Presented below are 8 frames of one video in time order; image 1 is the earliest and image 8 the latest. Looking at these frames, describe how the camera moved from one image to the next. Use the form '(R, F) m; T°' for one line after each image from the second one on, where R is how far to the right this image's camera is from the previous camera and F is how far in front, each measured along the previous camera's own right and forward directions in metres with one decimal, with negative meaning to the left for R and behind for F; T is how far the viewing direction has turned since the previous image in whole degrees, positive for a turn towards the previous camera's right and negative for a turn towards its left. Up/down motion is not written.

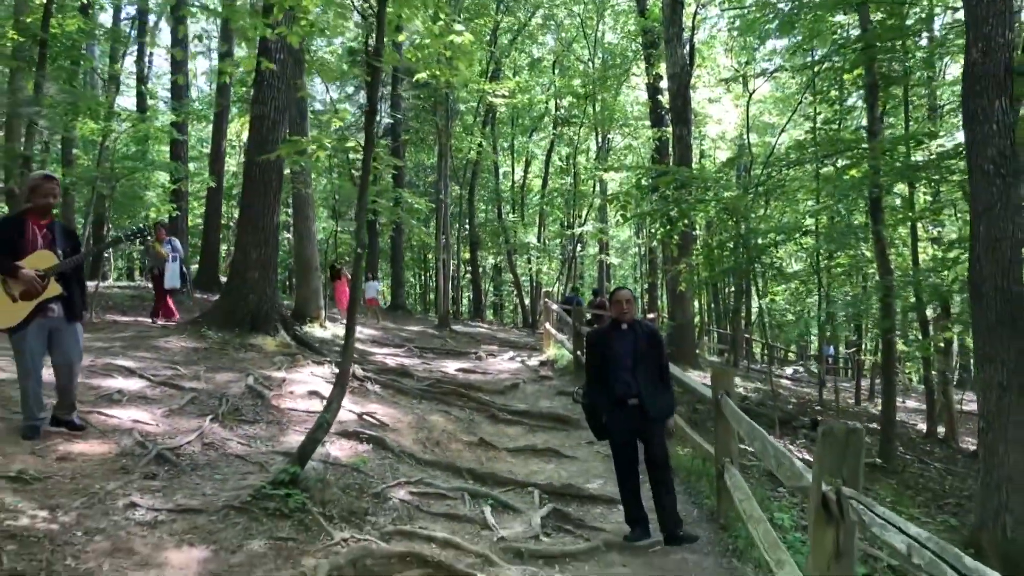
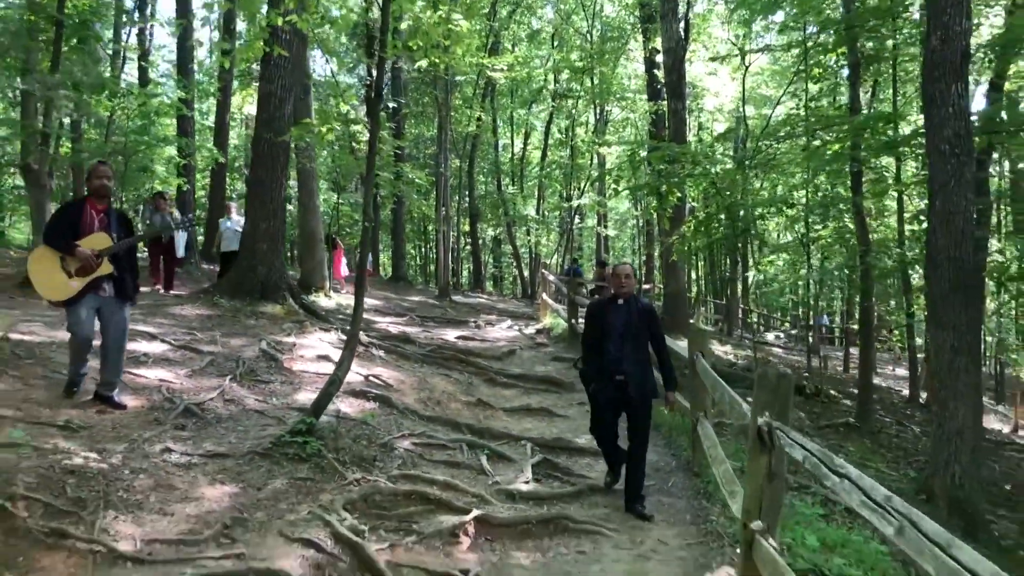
(+0.1, -0.5) m; 0°
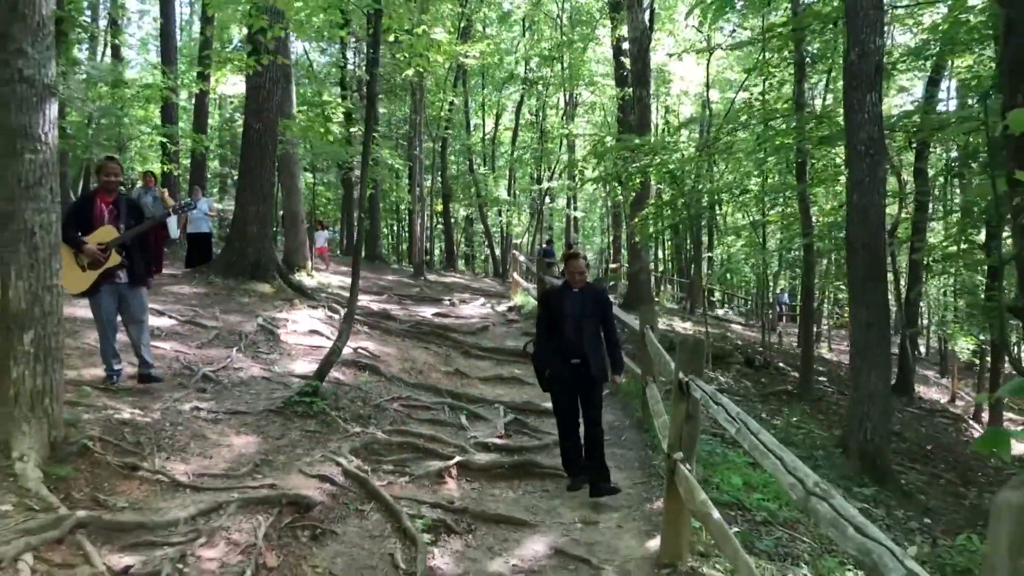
(0.0, -0.8) m; +2°
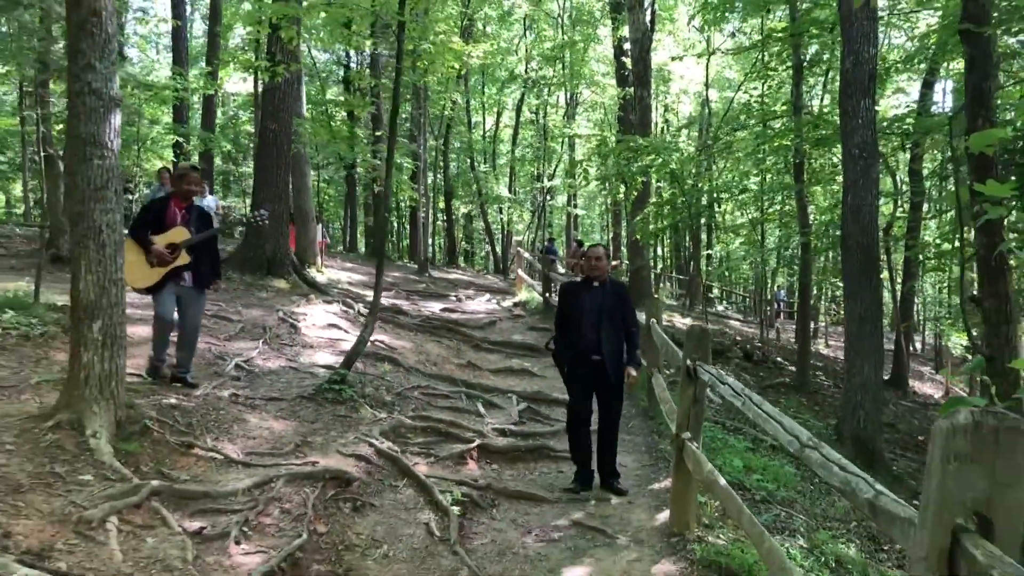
(-0.1, -0.4) m; 0°
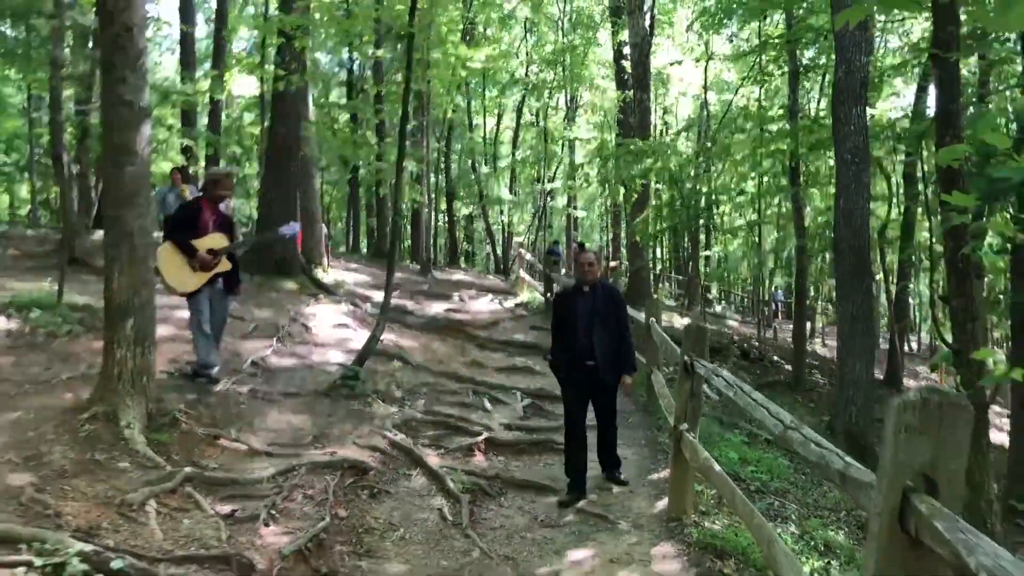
(0.0, -0.3) m; 0°
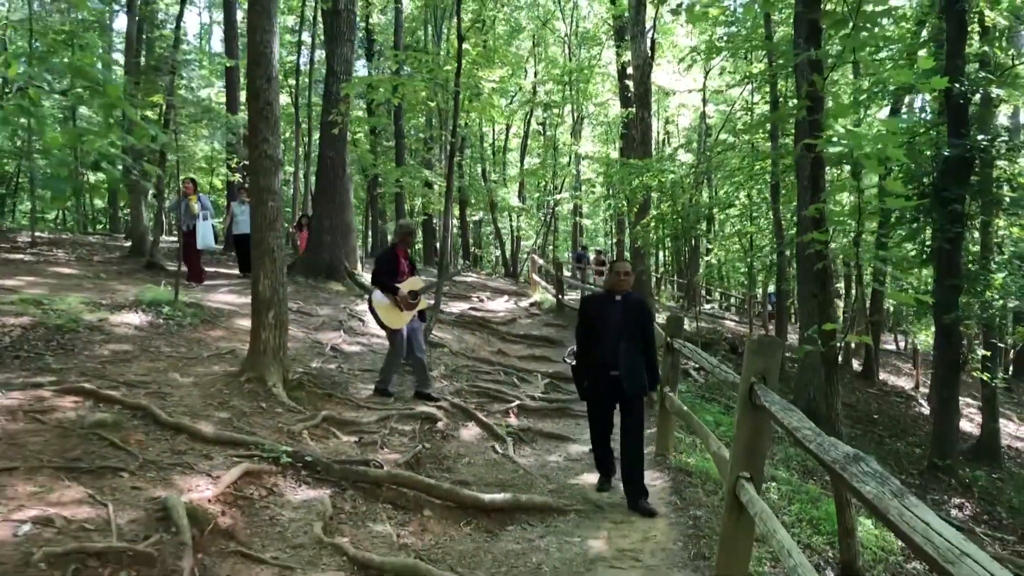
(-0.2, -1.7) m; 0°
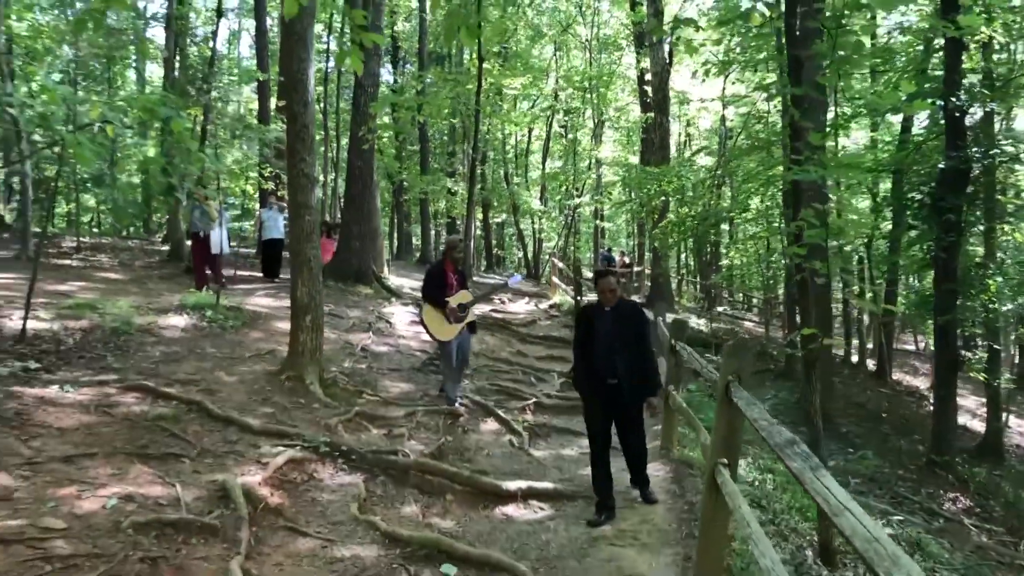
(+0.1, -0.5) m; -2°
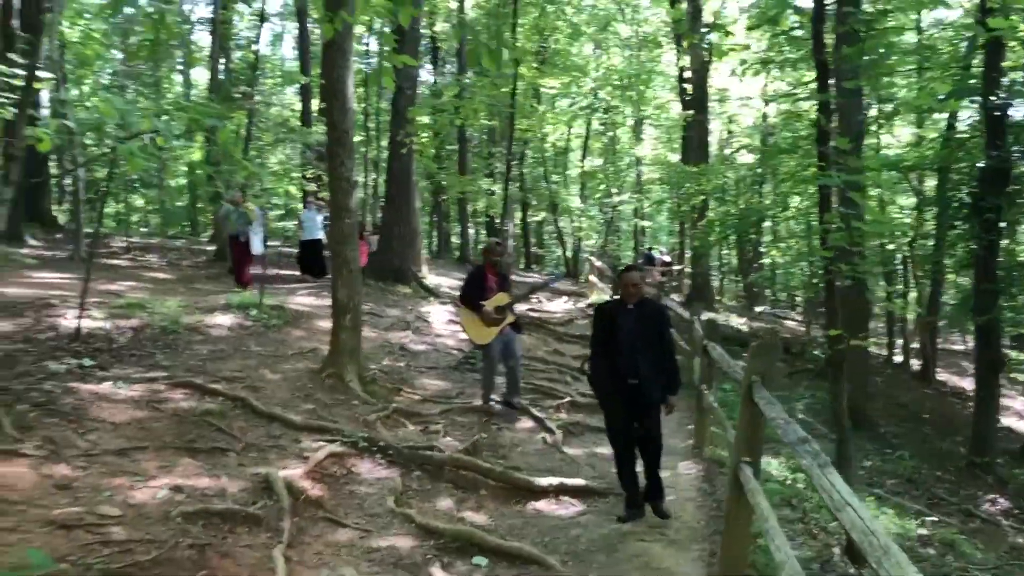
(+0.1, -0.1) m; -3°
